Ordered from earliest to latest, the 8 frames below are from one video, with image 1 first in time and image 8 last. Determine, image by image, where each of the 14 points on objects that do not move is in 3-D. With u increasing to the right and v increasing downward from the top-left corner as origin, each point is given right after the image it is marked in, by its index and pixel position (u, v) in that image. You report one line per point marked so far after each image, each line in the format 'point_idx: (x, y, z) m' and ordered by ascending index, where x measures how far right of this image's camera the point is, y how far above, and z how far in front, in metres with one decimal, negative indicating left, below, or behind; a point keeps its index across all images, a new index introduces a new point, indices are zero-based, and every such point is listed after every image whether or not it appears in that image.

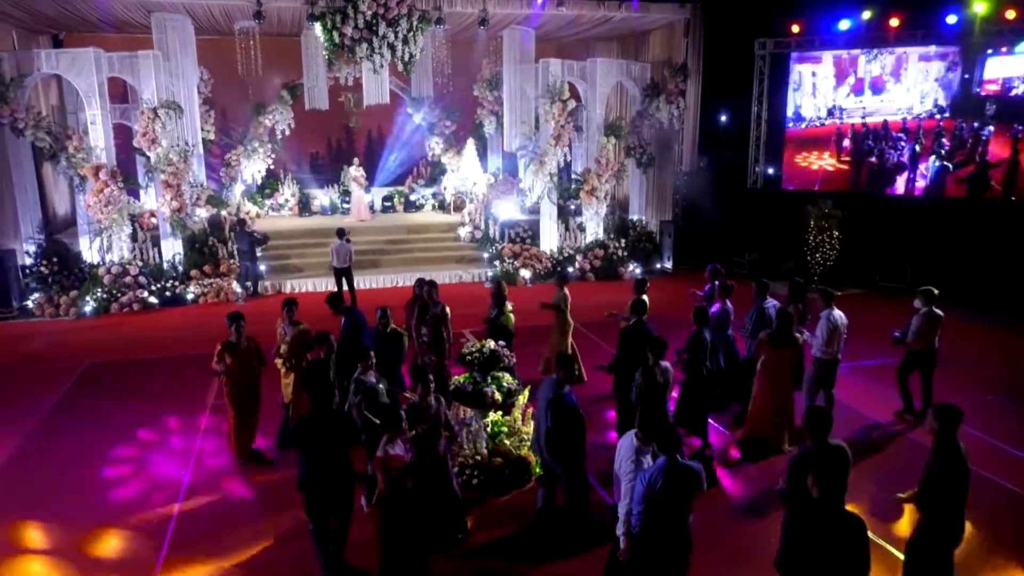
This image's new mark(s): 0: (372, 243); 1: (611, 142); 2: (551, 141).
0: (-2.7, +0.7, +13.4) m
1: (+1.7, +2.5, +13.0) m
2: (+0.7, +2.5, +12.8) m
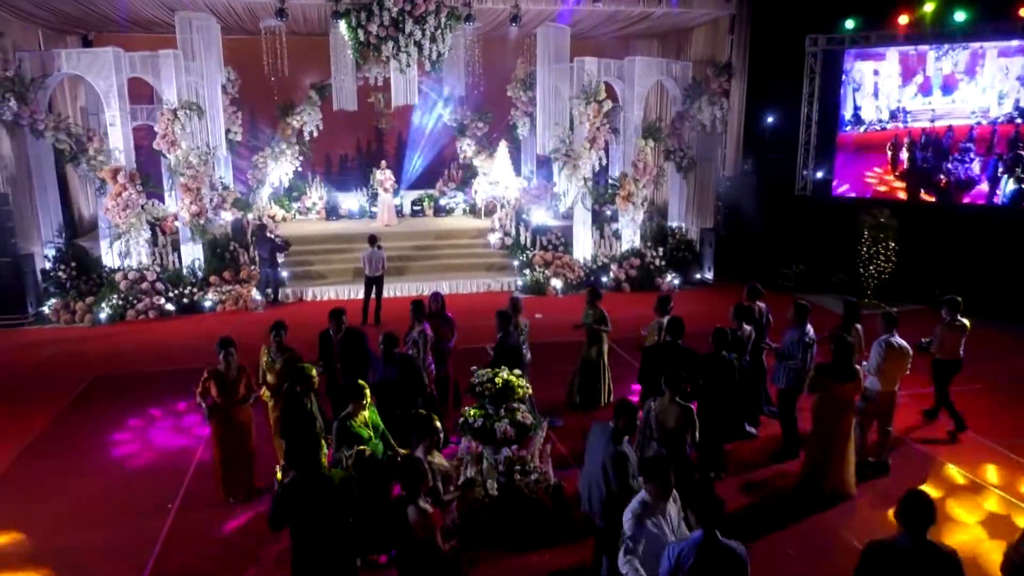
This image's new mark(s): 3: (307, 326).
0: (-2.2, +0.6, +12.9) m
1: (+2.2, +2.3, +12.3) m
2: (+1.2, +2.3, +12.2) m
3: (-2.8, -0.5, +10.3) m
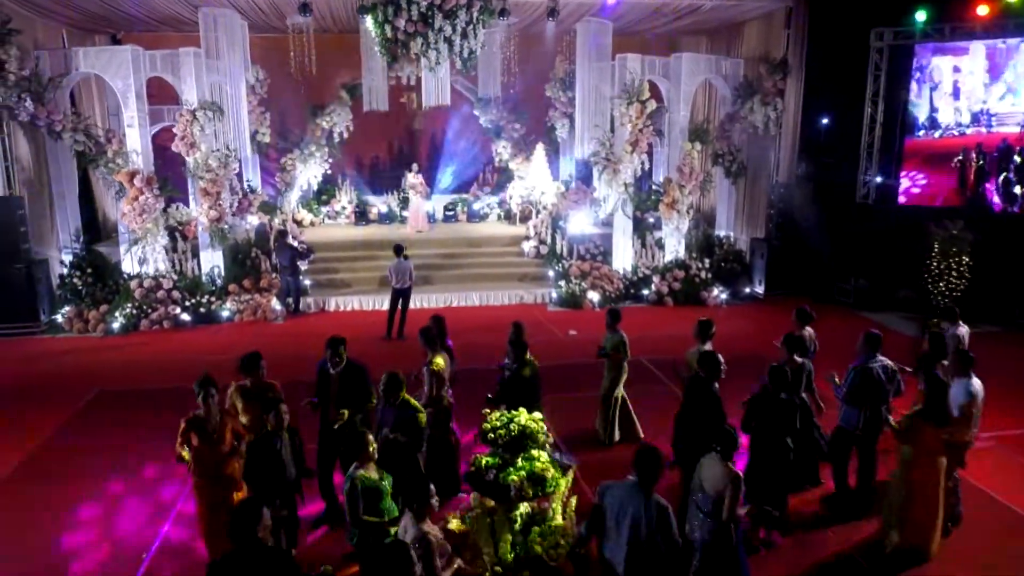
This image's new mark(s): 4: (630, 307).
0: (-1.6, +0.5, +12.3) m
1: (+2.8, +2.1, +11.4) m
2: (+1.7, +2.1, +11.3) m
3: (-2.4, -0.6, +9.7) m
4: (+1.8, -0.3, +11.3) m
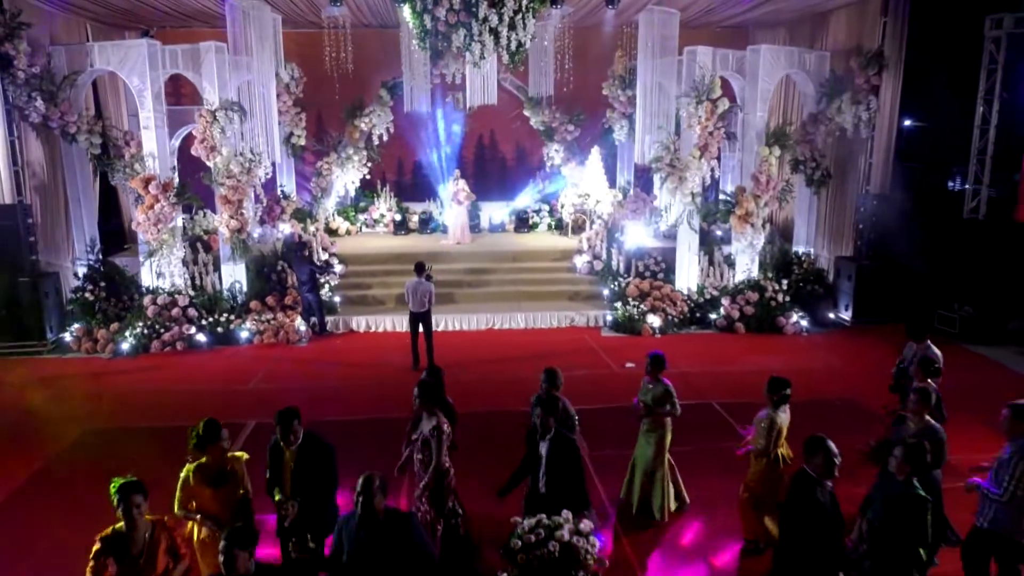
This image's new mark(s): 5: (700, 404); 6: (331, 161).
0: (-0.9, +0.2, +11.2) m
1: (+3.4, +1.8, +10.0) m
2: (+2.4, +1.8, +10.0) m
3: (-1.9, -0.9, +8.7) m
4: (+2.4, -0.6, +10.0) m
5: (+1.9, -1.2, +7.6) m
6: (-3.0, +2.1, +12.6) m
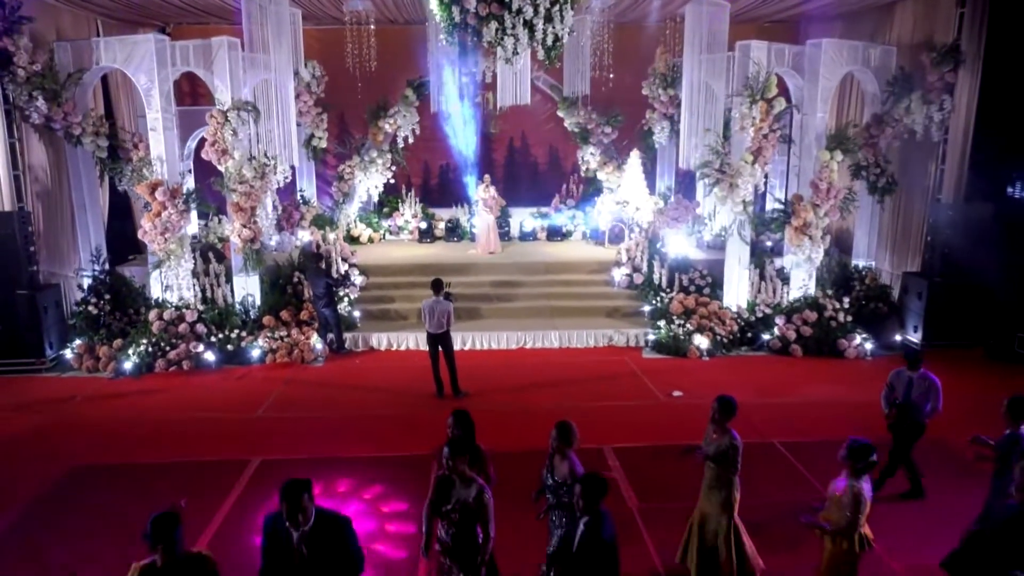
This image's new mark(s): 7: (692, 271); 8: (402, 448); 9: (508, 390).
0: (-0.4, 0.0, +10.4) m
1: (+3.9, +1.5, +9.1) m
2: (+2.8, +1.6, +9.1) m
3: (-1.5, -1.0, +8.0) m
4: (+2.8, -0.8, +9.1) m
5: (+2.2, -1.4, +6.8) m
6: (-2.5, +1.9, +11.9) m
7: (+2.4, +0.2, +10.2) m
8: (-0.9, -1.4, +6.5) m
9: (0.0, -1.1, +7.9) m
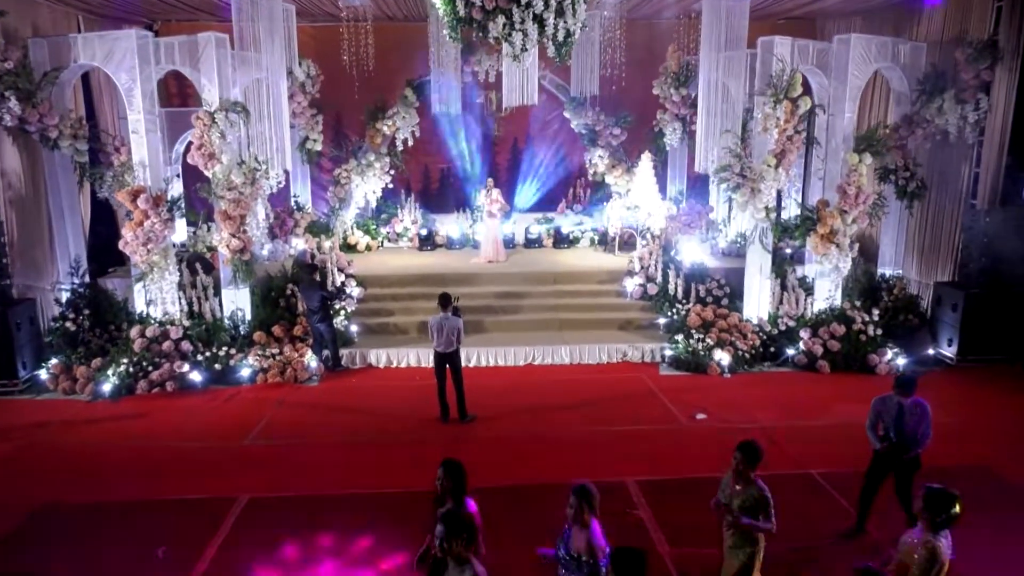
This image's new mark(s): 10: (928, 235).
0: (-0.4, -0.1, +9.8) m
1: (+3.9, +1.4, +8.5) m
2: (+2.9, +1.4, +8.6) m
3: (-1.4, -1.2, +7.4) m
4: (+2.9, -0.9, +8.5) m
5: (+2.3, -1.5, +6.2) m
6: (-2.4, +1.8, +11.3) m
7: (+2.5, +0.1, +9.6) m
8: (-0.8, -1.5, +5.9) m
9: (+0.1, -1.2, +7.3) m
10: (+5.2, +0.7, +9.6) m
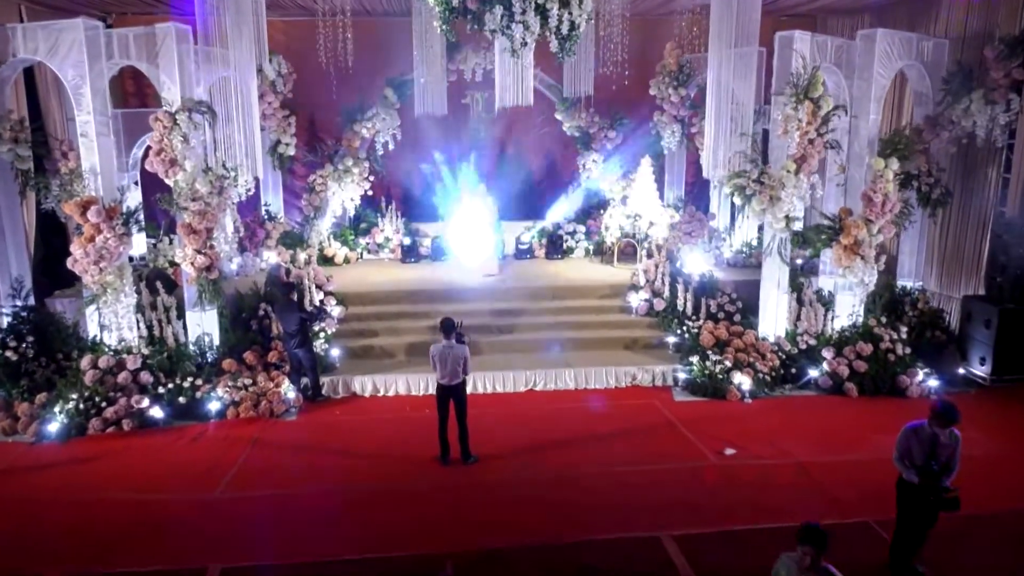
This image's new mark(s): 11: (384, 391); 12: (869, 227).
0: (-0.4, -0.3, +9.0) m
1: (+3.9, +1.3, +7.9) m
2: (+2.9, +1.3, +7.9) m
3: (-1.4, -1.4, +6.5) m
4: (+2.9, -1.1, +7.8) m
5: (+2.4, -1.7, +5.5) m
6: (-2.5, +1.6, +10.4) m
7: (+2.4, -0.1, +8.9) m
8: (-0.7, -1.7, +5.1) m
9: (+0.1, -1.4, +6.5) m
10: (+5.2, +0.5, +9.0) m
11: (-1.3, -1.1, +7.8) m
12: (+3.7, +0.6, +7.9) m
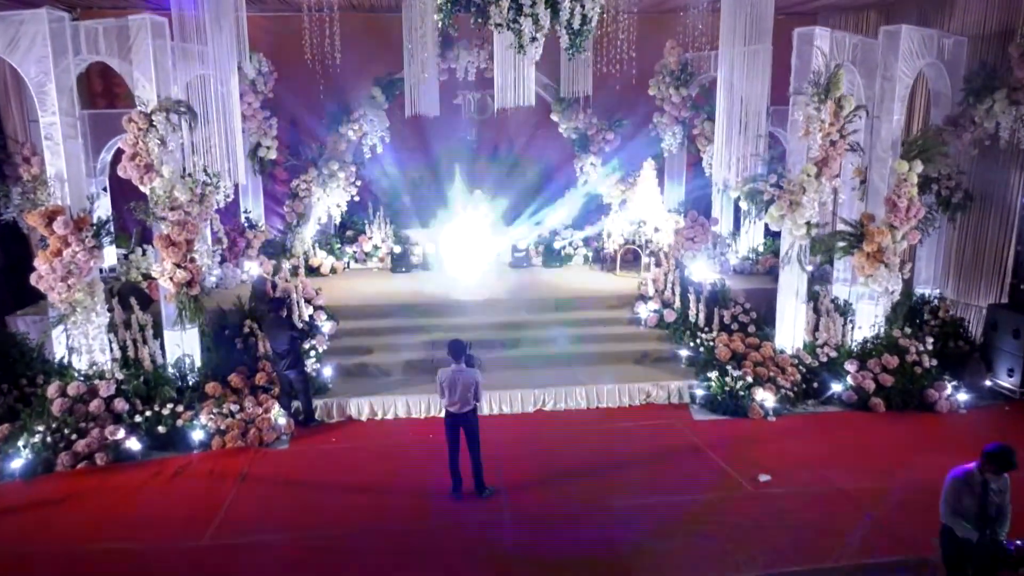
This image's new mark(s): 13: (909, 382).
0: (-0.4, -0.5, +8.4) m
1: (+4.0, +1.2, +7.5) m
2: (+2.9, +1.2, +7.5) m
3: (-1.2, -1.5, +5.9) m
4: (+3.0, -1.2, +7.4) m
5: (+2.6, -1.8, +5.0) m
6: (-2.6, +1.4, +9.7) m
7: (+2.5, -0.2, +8.4) m
8: (-0.5, -1.8, +4.5) m
9: (+0.2, -1.5, +6.0) m
10: (+5.2, +0.4, +8.7) m
11: (-1.2, -1.2, +7.2) m
12: (+3.8, +0.5, +7.5) m
13: (+3.9, -0.9, +7.5) m
